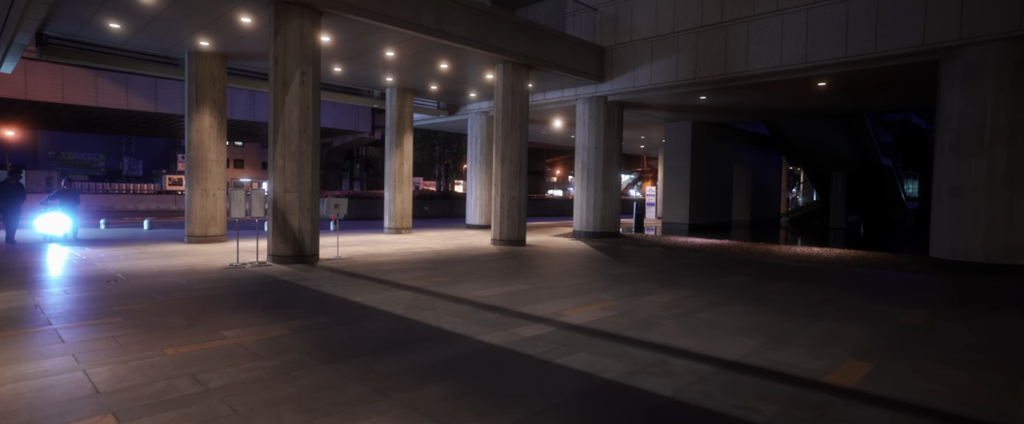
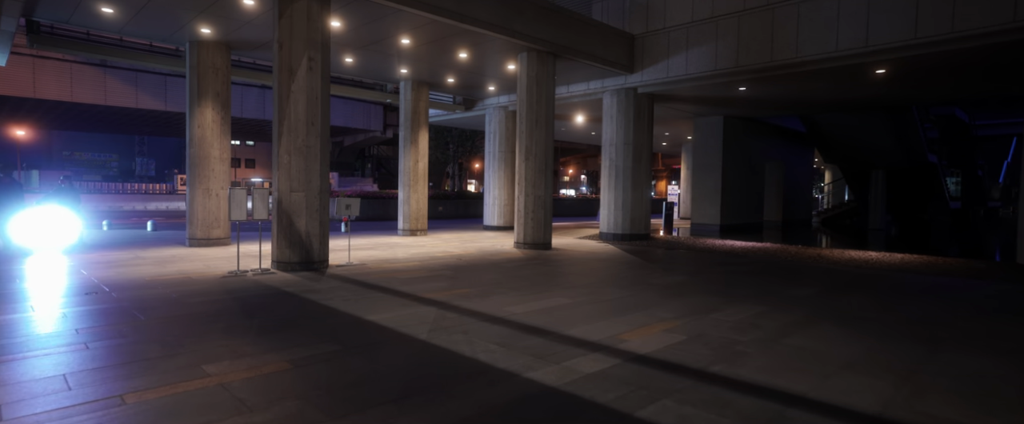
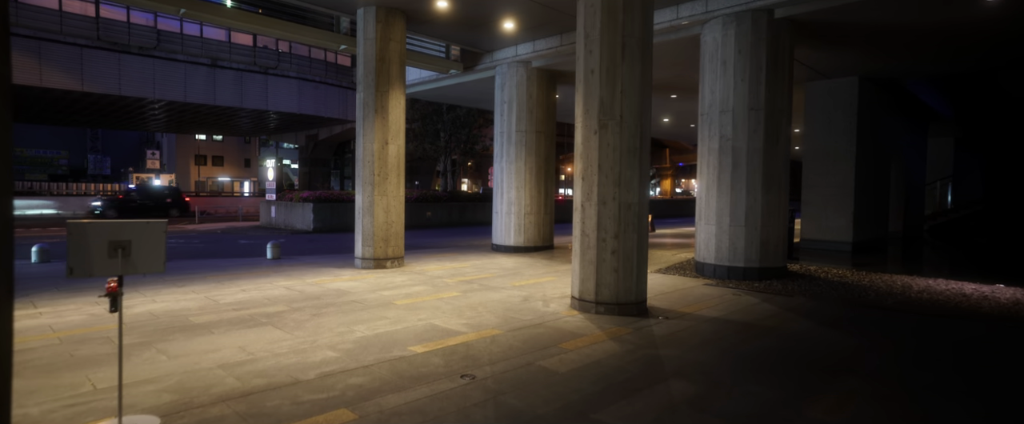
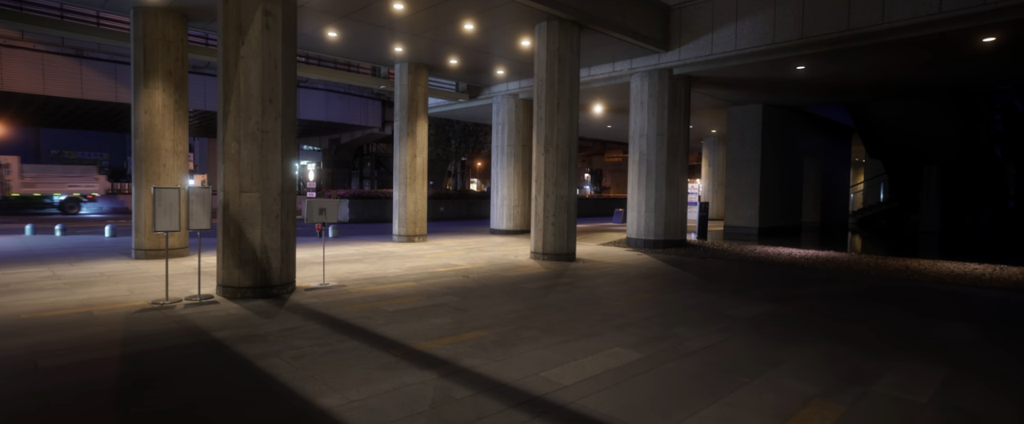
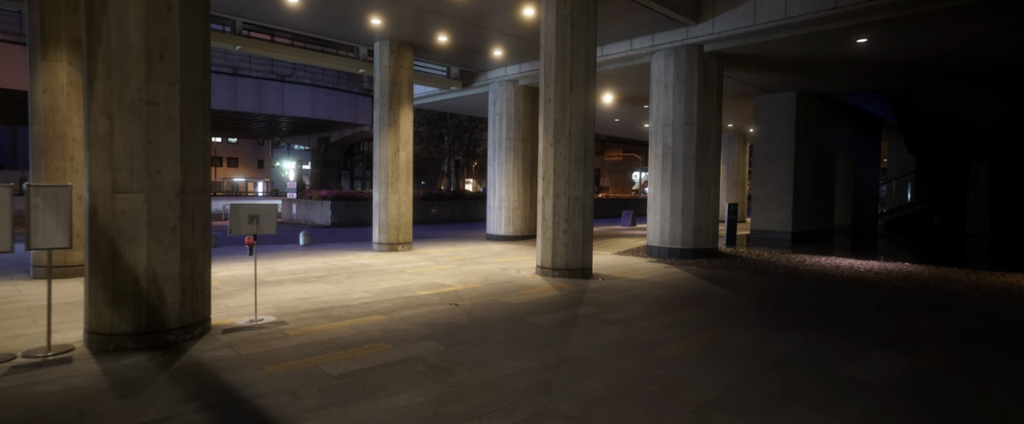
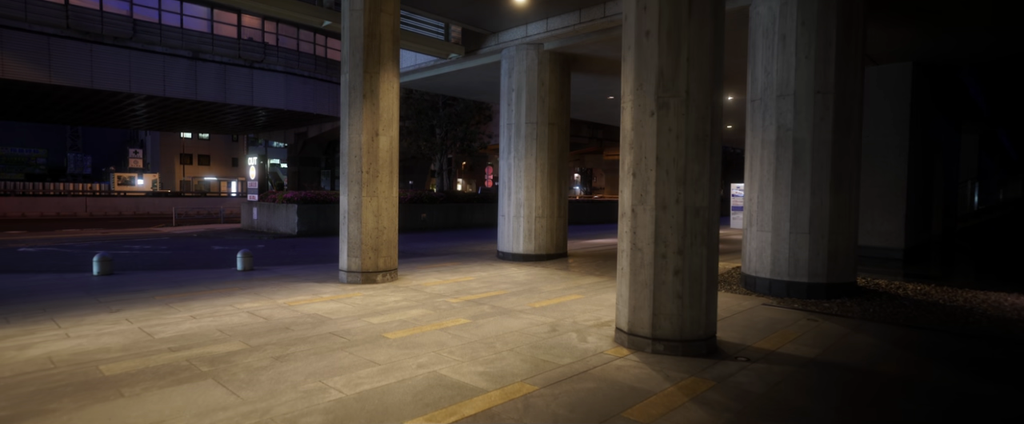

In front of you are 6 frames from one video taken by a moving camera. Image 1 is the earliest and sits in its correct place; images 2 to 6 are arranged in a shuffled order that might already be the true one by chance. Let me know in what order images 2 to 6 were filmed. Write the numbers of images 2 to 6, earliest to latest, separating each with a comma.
2, 4, 5, 3, 6
